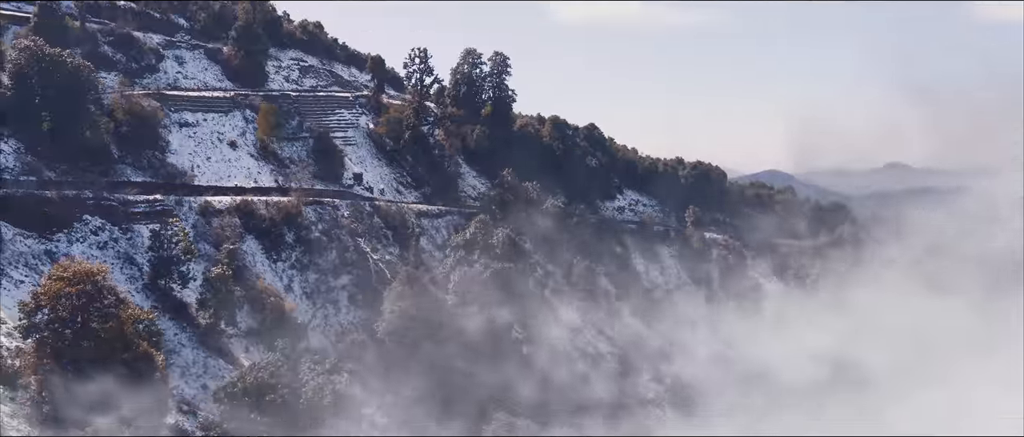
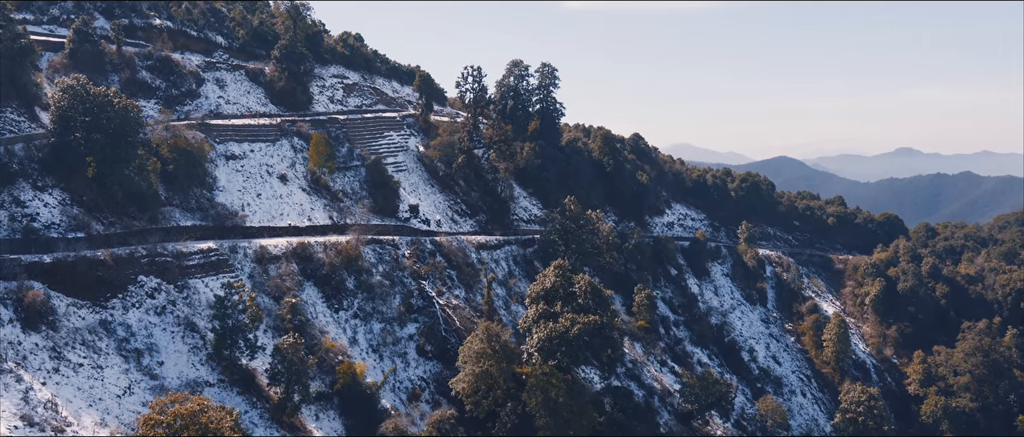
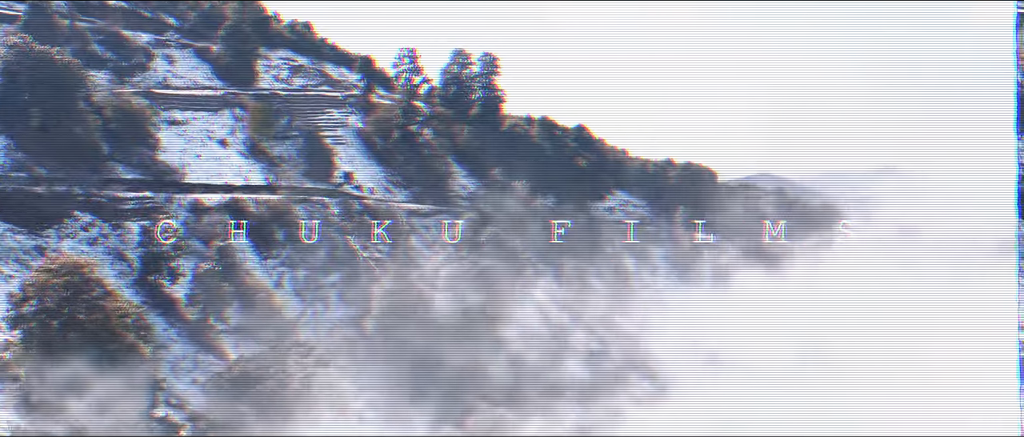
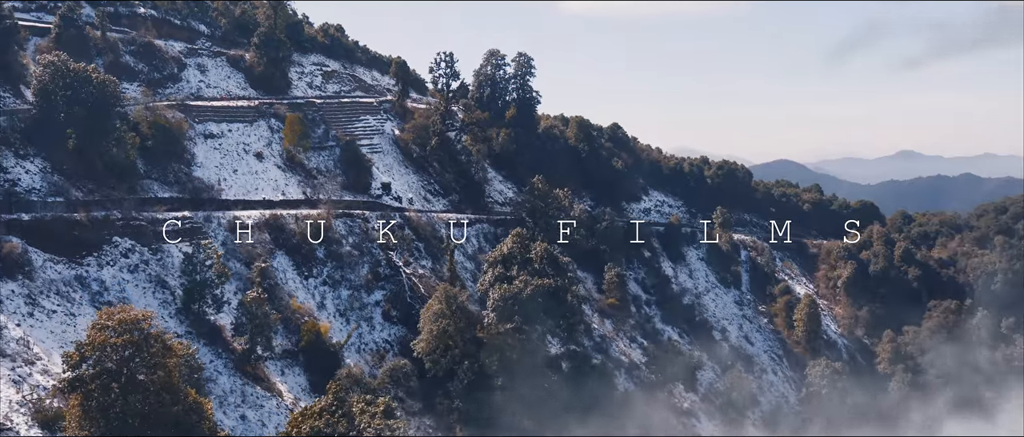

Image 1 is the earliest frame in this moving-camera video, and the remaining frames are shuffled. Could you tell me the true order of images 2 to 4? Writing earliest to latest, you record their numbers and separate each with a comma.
3, 4, 2
